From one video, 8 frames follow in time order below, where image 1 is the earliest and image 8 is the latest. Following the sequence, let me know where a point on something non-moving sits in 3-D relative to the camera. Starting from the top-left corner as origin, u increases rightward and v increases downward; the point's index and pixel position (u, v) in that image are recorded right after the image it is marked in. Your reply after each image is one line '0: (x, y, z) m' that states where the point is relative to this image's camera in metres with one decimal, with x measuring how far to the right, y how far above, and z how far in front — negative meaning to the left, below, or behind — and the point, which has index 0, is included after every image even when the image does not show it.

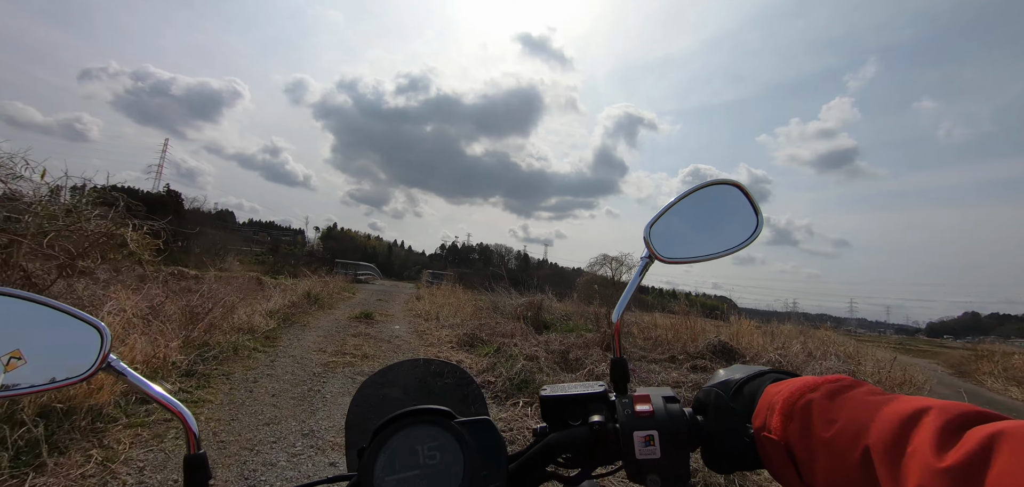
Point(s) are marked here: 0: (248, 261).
0: (-10.2, -0.8, +16.6) m
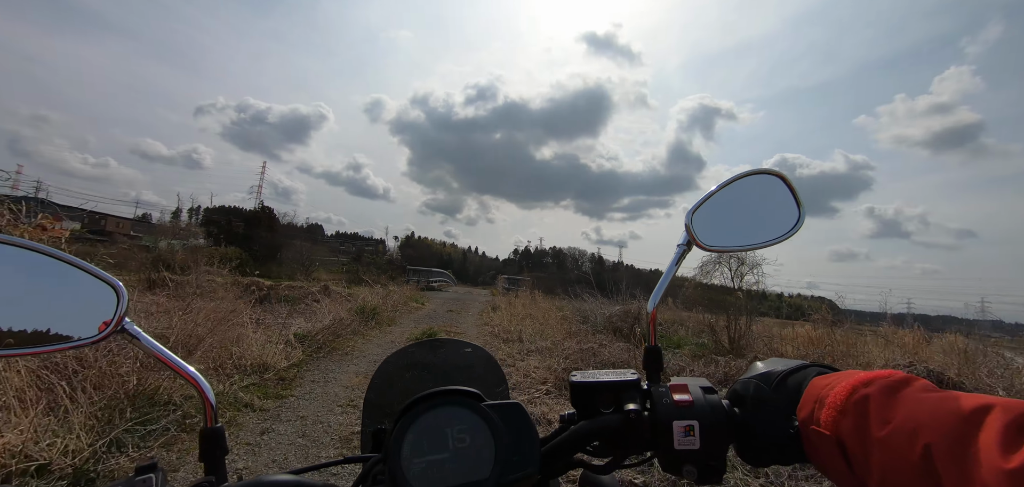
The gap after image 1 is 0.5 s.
0: (-7.4, -1.2, +17.9) m
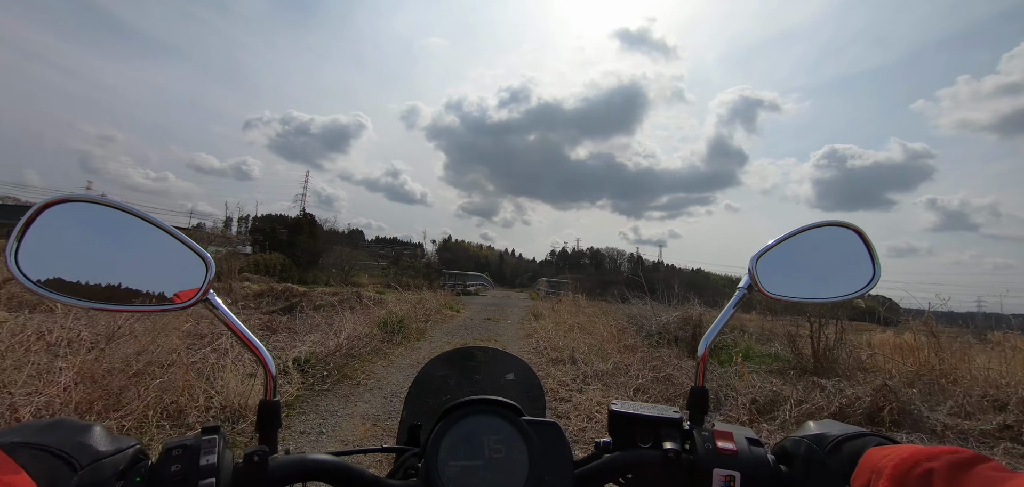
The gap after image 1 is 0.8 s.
0: (-5.9, -1.4, +18.3) m
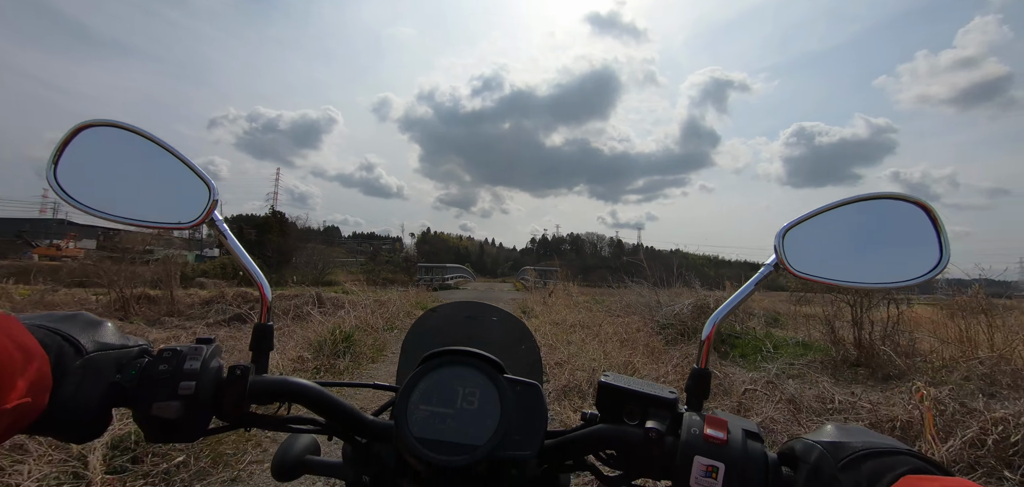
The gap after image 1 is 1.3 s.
0: (-6.7, -1.2, +17.8) m
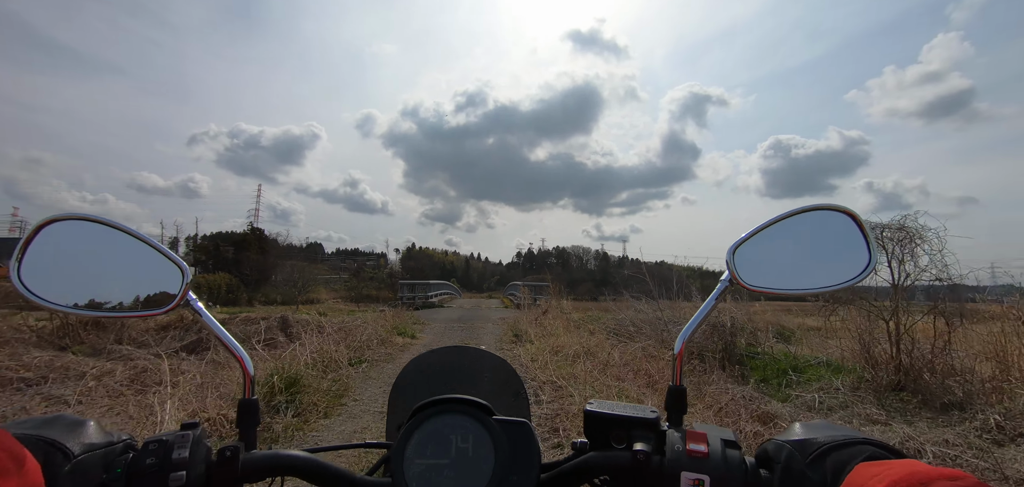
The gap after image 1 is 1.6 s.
0: (-7.2, -1.9, +17.4) m
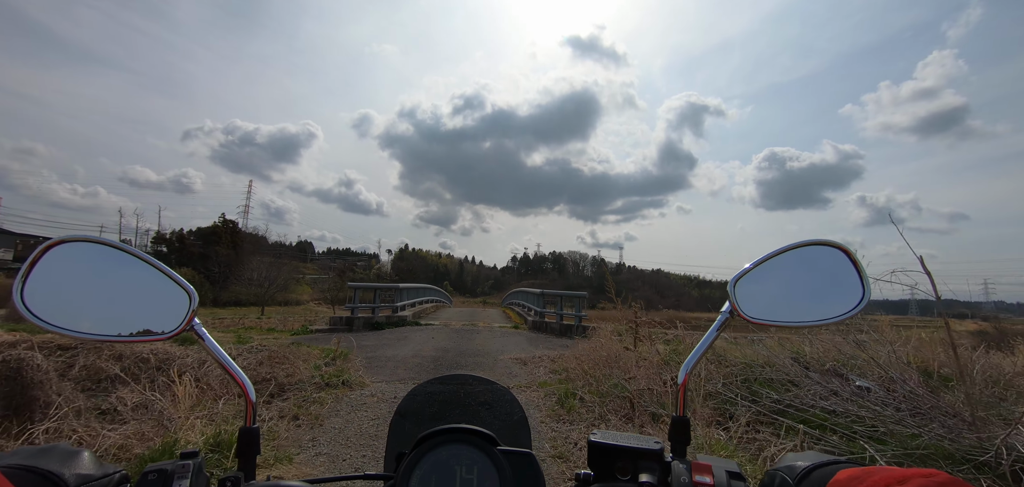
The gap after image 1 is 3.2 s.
0: (-7.4, -1.8, +16.4) m
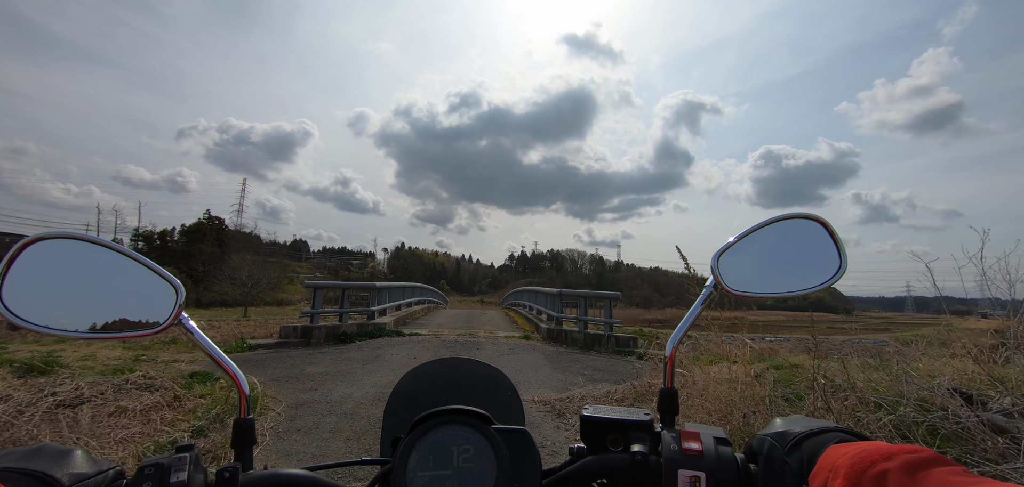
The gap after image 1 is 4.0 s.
0: (-7.5, -1.7, +16.0) m
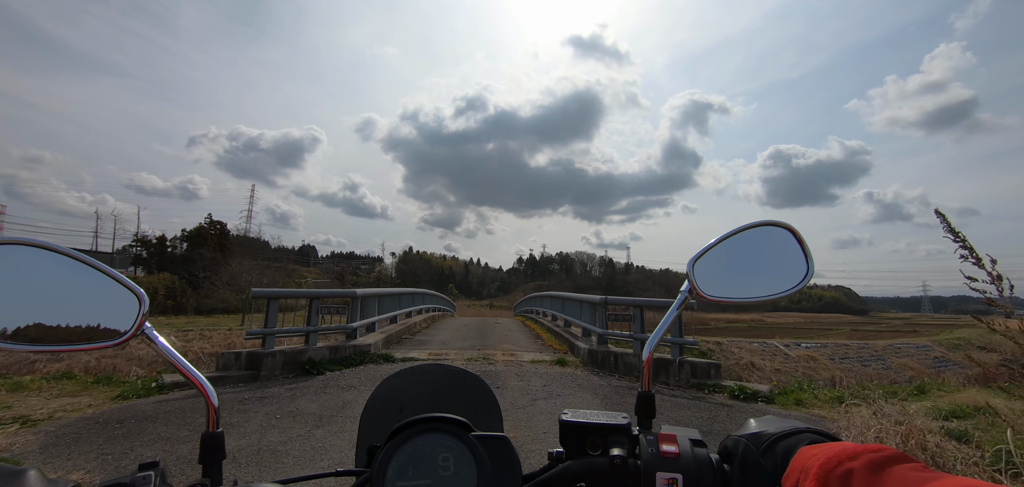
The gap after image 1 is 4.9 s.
0: (-7.1, -1.9, +15.7) m
